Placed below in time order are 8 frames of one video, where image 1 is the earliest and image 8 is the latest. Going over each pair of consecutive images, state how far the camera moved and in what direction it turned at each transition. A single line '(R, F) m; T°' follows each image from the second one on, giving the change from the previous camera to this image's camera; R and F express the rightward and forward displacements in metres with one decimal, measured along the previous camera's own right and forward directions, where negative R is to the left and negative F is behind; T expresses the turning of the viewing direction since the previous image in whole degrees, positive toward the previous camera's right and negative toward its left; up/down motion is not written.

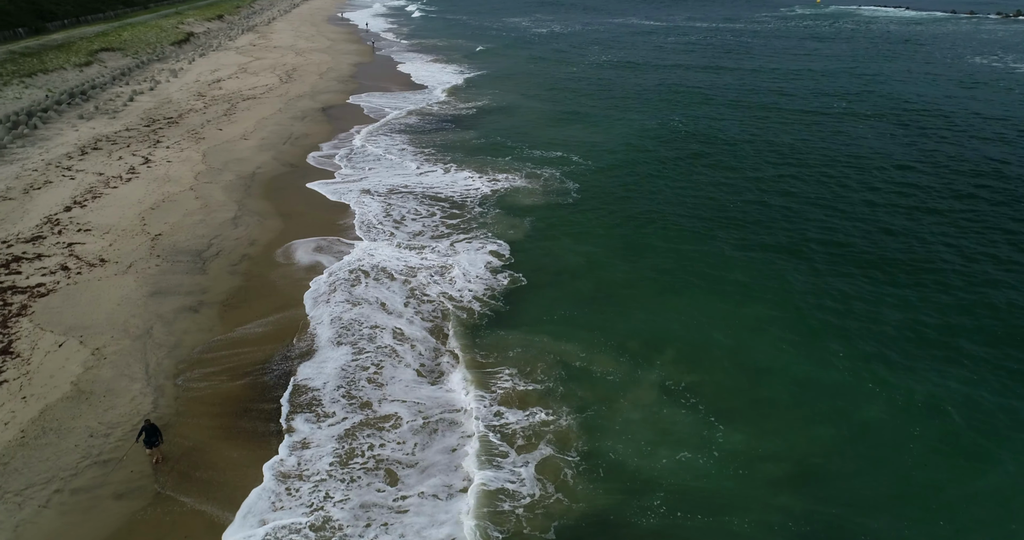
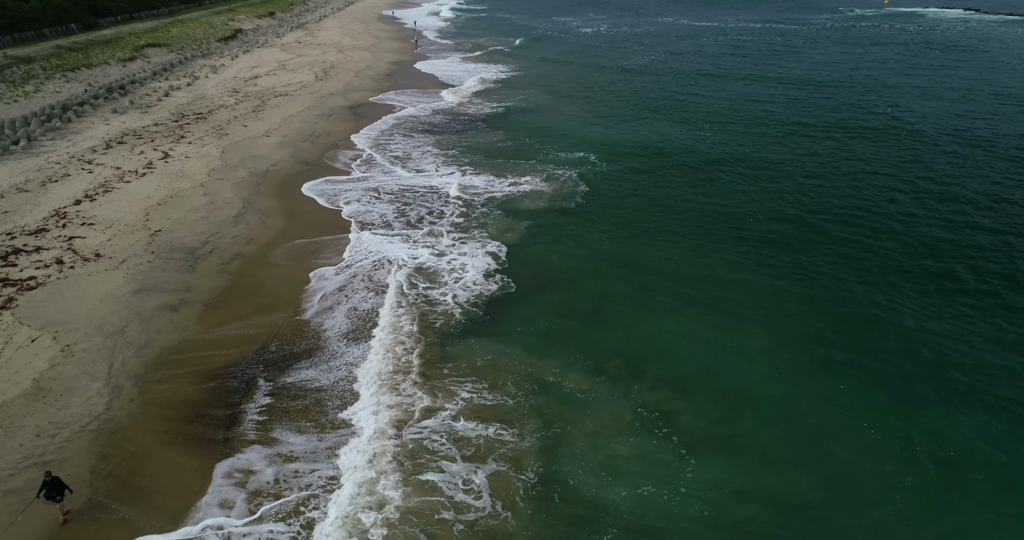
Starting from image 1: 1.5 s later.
(+1.5, +0.6) m; -4°
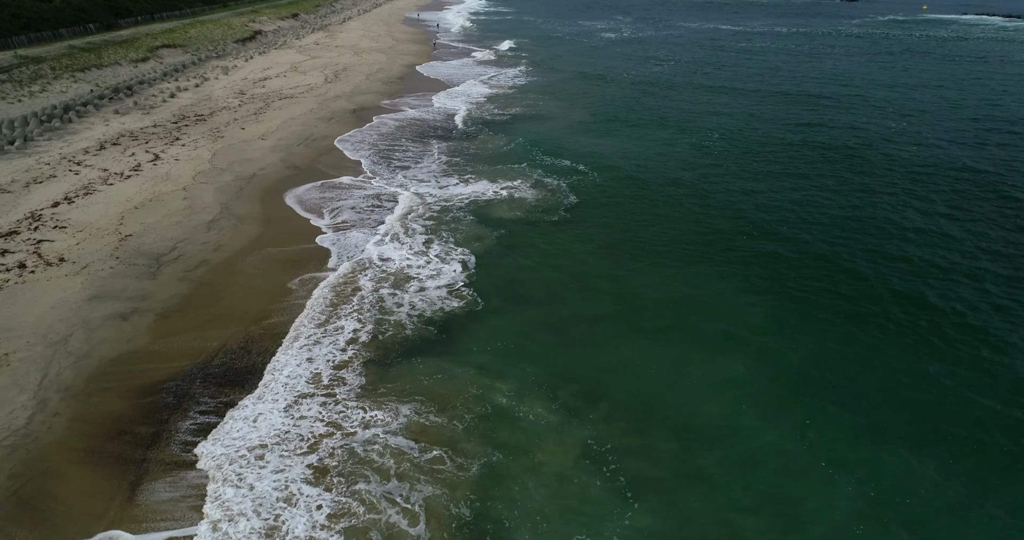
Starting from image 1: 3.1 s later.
(+1.5, +0.7) m; -3°
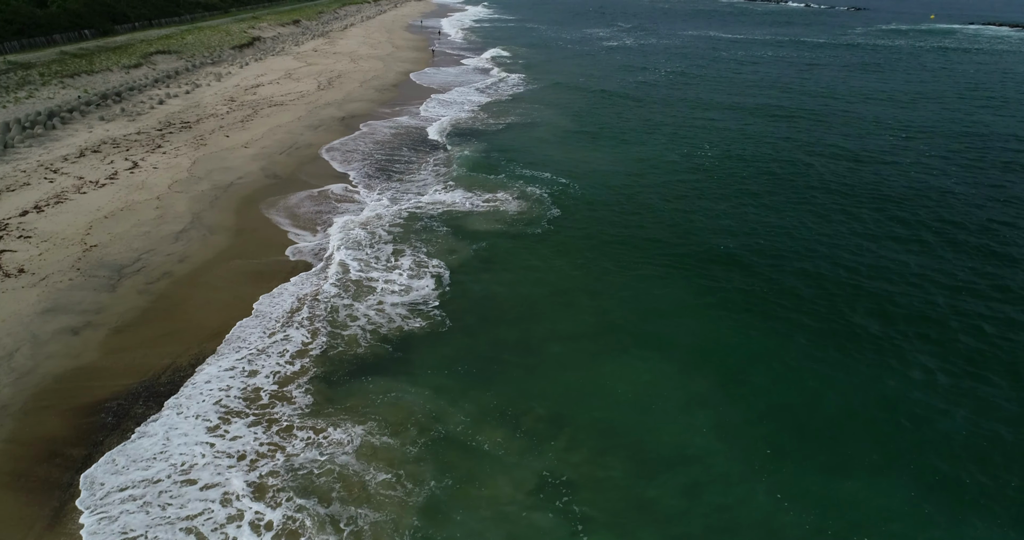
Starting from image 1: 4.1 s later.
(+0.9, +0.5) m; -1°
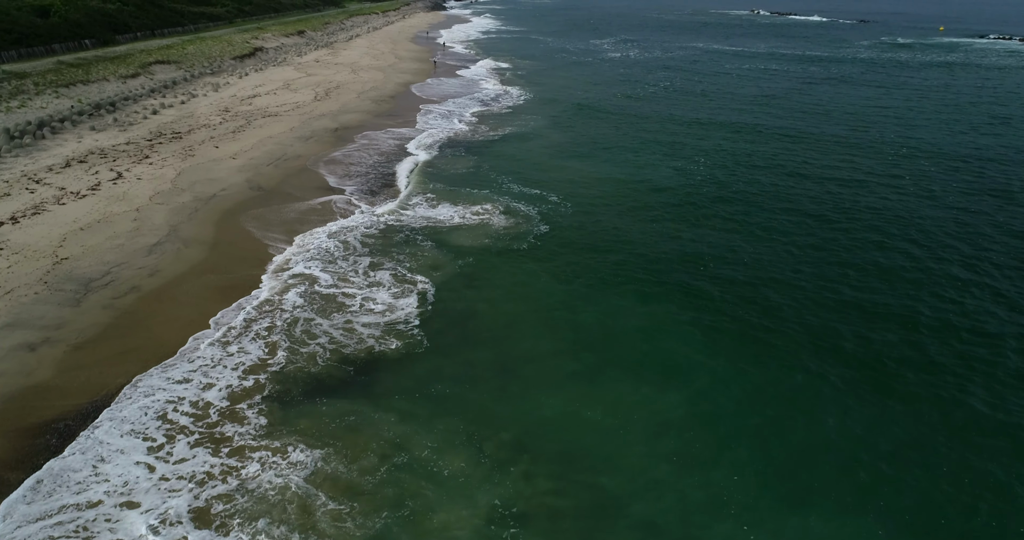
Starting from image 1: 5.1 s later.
(+0.8, +0.4) m; -1°
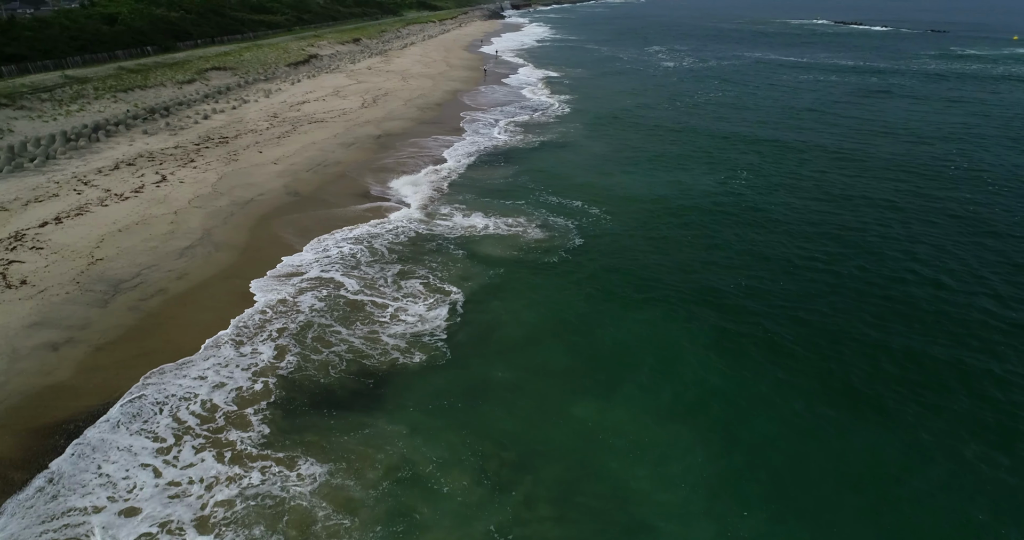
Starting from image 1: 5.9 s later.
(+0.7, +0.4) m; -4°
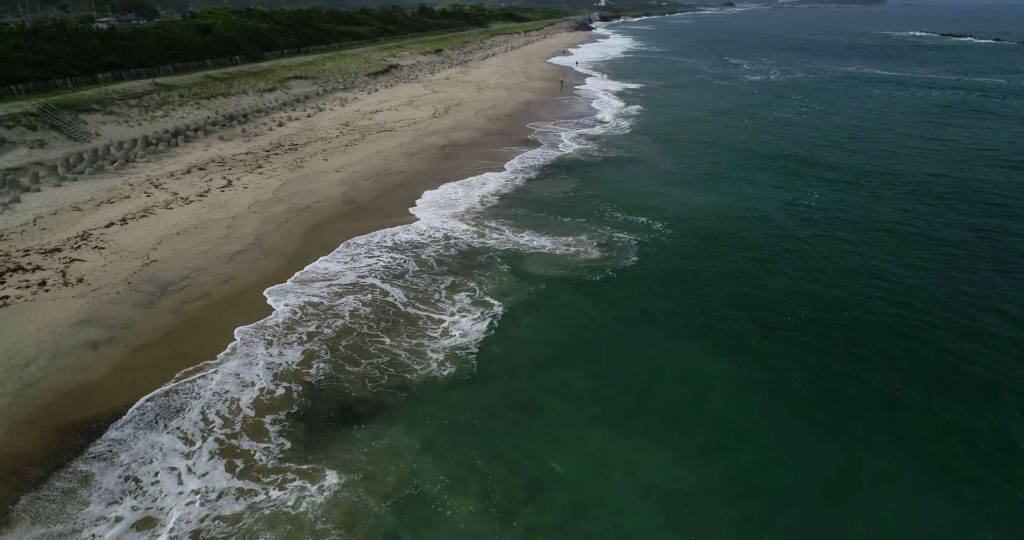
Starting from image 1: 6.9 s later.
(+1.0, +0.6) m; -7°
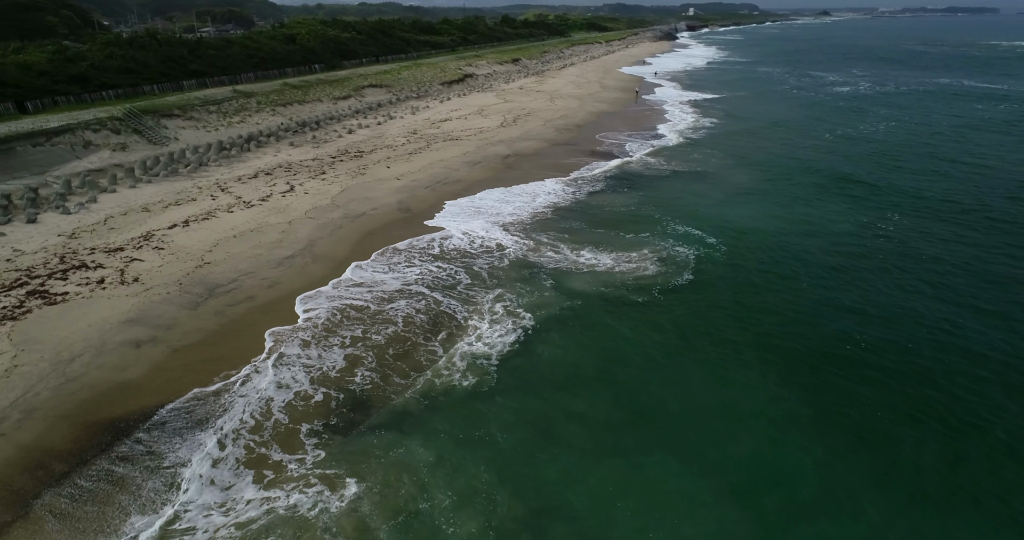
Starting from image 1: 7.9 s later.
(+0.9, +0.5) m; -6°
